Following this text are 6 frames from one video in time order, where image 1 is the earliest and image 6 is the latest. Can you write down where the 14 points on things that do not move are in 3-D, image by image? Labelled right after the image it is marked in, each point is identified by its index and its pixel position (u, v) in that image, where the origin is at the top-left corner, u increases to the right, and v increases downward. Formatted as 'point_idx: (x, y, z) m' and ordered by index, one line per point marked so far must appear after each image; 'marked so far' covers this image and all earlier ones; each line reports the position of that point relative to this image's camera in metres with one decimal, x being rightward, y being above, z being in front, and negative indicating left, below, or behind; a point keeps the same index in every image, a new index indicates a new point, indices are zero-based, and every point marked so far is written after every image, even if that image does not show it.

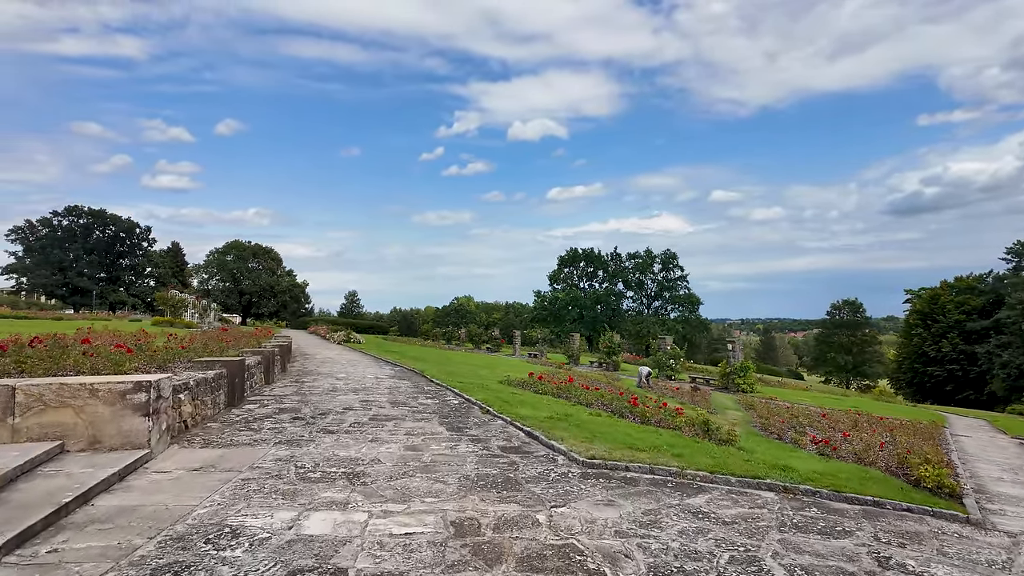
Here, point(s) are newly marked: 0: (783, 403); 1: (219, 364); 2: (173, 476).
0: (+8.0, -3.4, +17.4) m
1: (-4.1, -1.1, +8.3) m
2: (-2.7, -1.5, +4.7) m
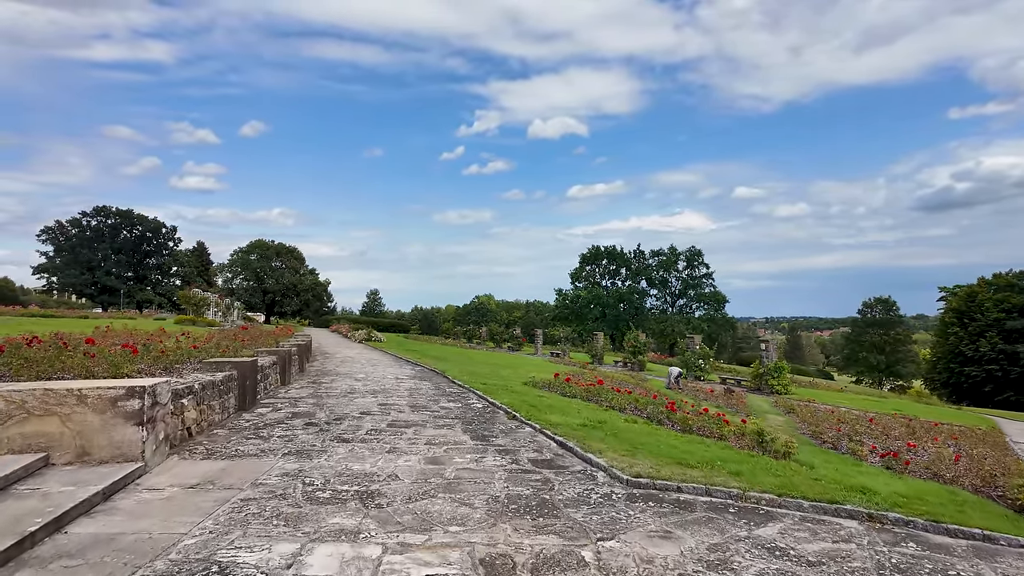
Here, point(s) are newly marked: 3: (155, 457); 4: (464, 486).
0: (+8.7, -3.3, +16.5) m
1: (-3.7, -1.0, +7.8) m
2: (-2.4, -1.5, +4.2) m
3: (-3.0, -1.4, +4.9) m
4: (-0.4, -1.5, +4.5) m
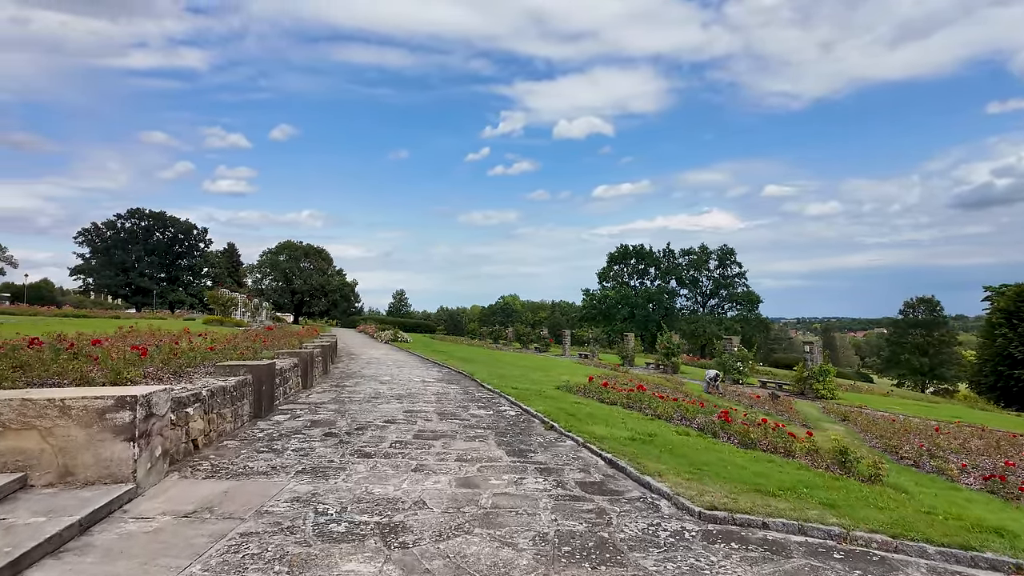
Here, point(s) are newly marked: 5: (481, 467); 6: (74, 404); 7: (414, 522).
0: (+9.5, -3.3, +15.4) m
1: (-3.3, -1.0, +7.2) m
2: (-2.1, -1.4, +3.5) m
3: (-2.6, -1.4, +4.3) m
4: (0.0, -1.5, +3.8) m
5: (-0.3, -1.6, +5.1) m
6: (-3.0, -0.8, +4.0) m
7: (-0.6, -1.5, +3.8) m
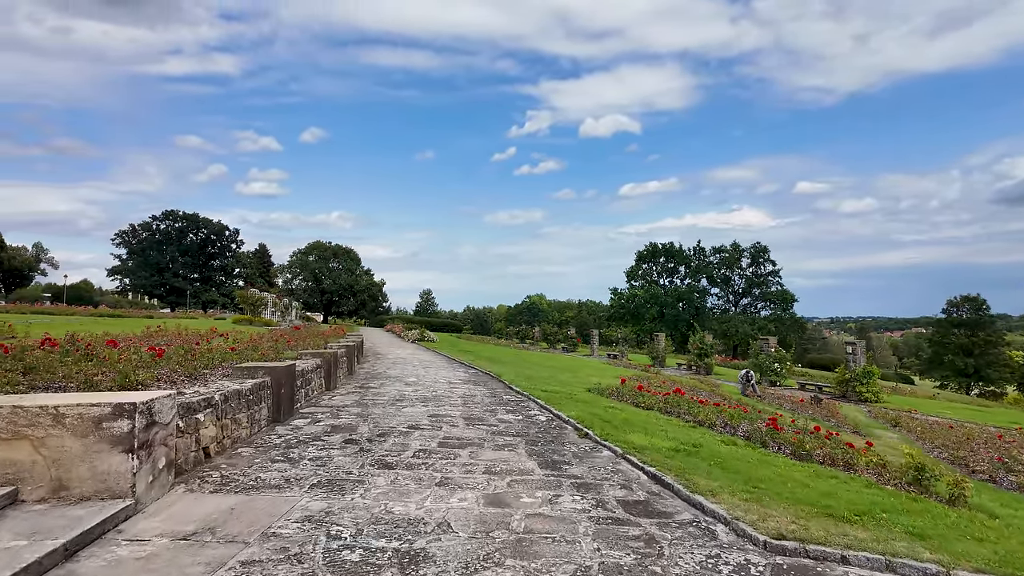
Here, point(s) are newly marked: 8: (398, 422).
0: (+10.2, -3.2, +14.5) m
1: (-2.9, -1.0, +6.9) m
2: (-1.9, -1.4, +3.1) m
3: (-2.4, -1.3, +3.9) m
4: (+0.2, -1.5, +3.3) m
5: (0.0, -1.5, +4.7) m
6: (-2.7, -0.8, +3.7) m
7: (-0.4, -1.5, +3.3) m
8: (-1.4, -1.6, +7.2) m
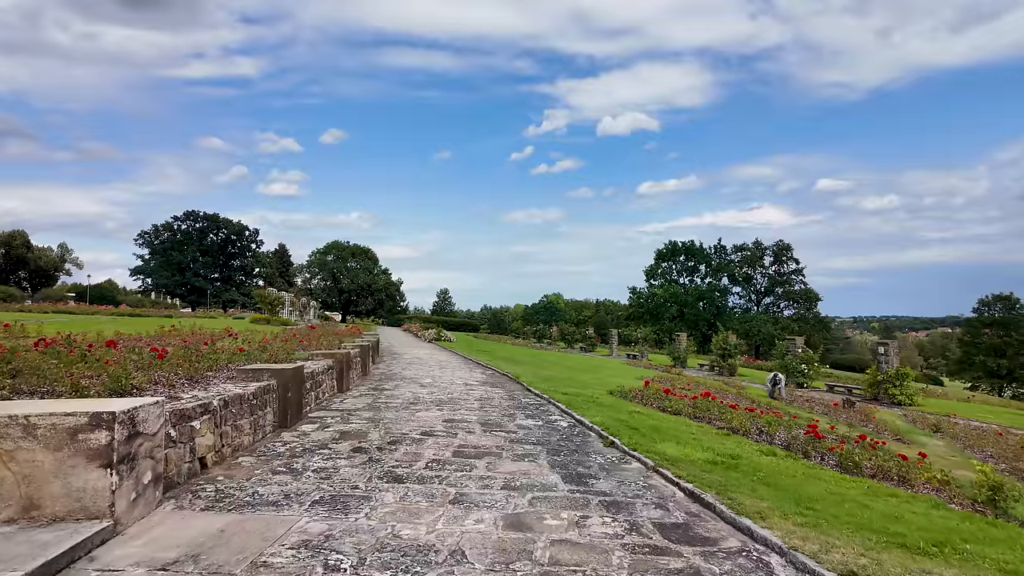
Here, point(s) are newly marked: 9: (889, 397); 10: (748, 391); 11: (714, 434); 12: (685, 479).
0: (+10.6, -3.1, +13.7) m
1: (-2.7, -0.9, +6.5) m
2: (-1.8, -1.4, +2.7) m
3: (-2.3, -1.3, +3.5) m
4: (+0.3, -1.4, +2.9) m
5: (+0.1, -1.5, +4.2) m
6: (-2.6, -0.7, +3.3) m
7: (-0.3, -1.4, +2.9) m
8: (-1.2, -1.6, +6.8) m
9: (+12.2, -3.5, +19.2) m
10: (+6.8, -2.9, +16.9) m
11: (+2.3, -1.7, +6.9) m
12: (+1.4, -1.5, +4.8) m
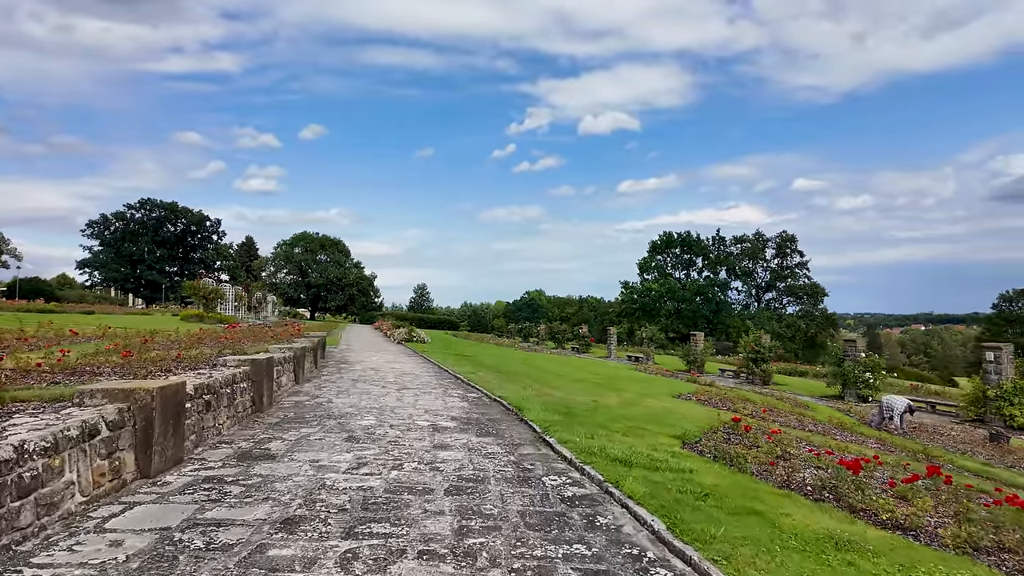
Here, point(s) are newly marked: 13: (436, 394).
0: (+10.6, -2.8, +8.8) m
1: (-2.5, -0.6, +1.2) m
2: (-1.5, -1.1, -2.5) m
3: (-1.9, -1.0, -1.8) m
4: (+0.6, -1.1, -2.3) m
5: (+0.4, -1.2, -1.0) m
6: (-2.3, -0.5, -2.0) m
7: (0.0, -1.1, -2.4) m
8: (-1.0, -1.3, +1.6) m
9: (+12.0, -3.2, +14.4) m
10: (+6.6, -2.6, +12.0) m
11: (+2.5, -1.4, +1.7) m
12: (+1.7, -1.2, -0.4) m
13: (-1.3, -1.8, +10.0) m
